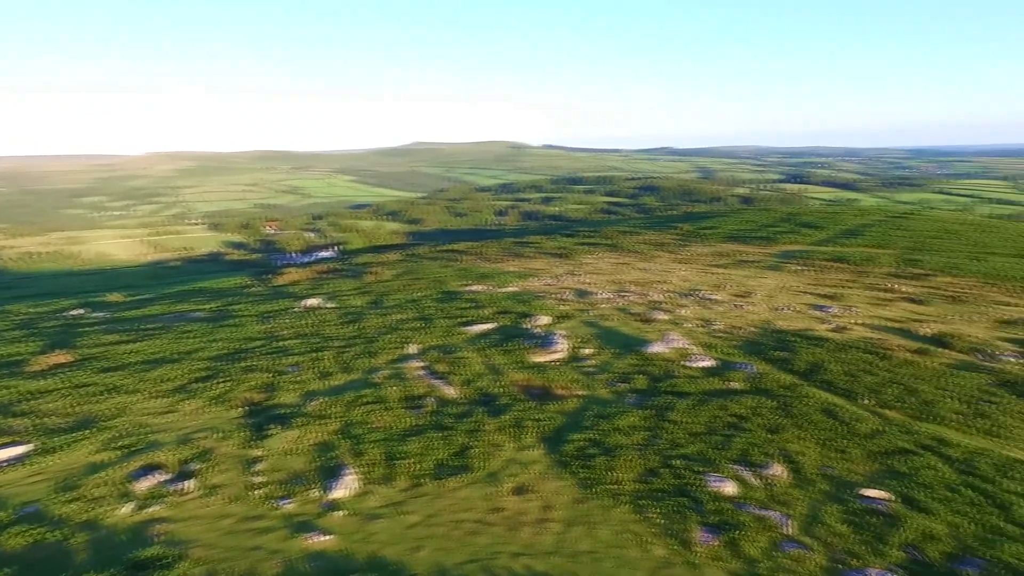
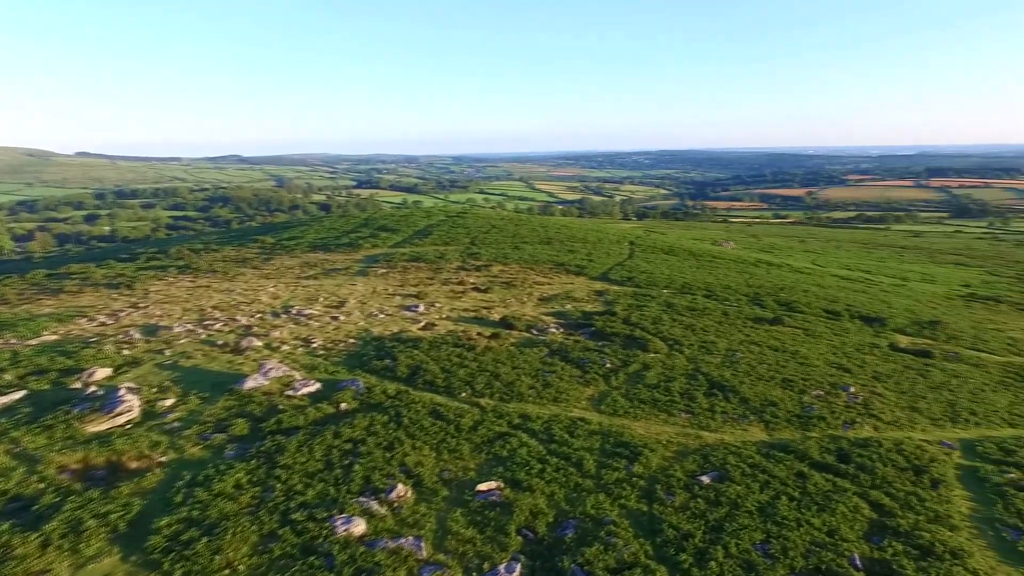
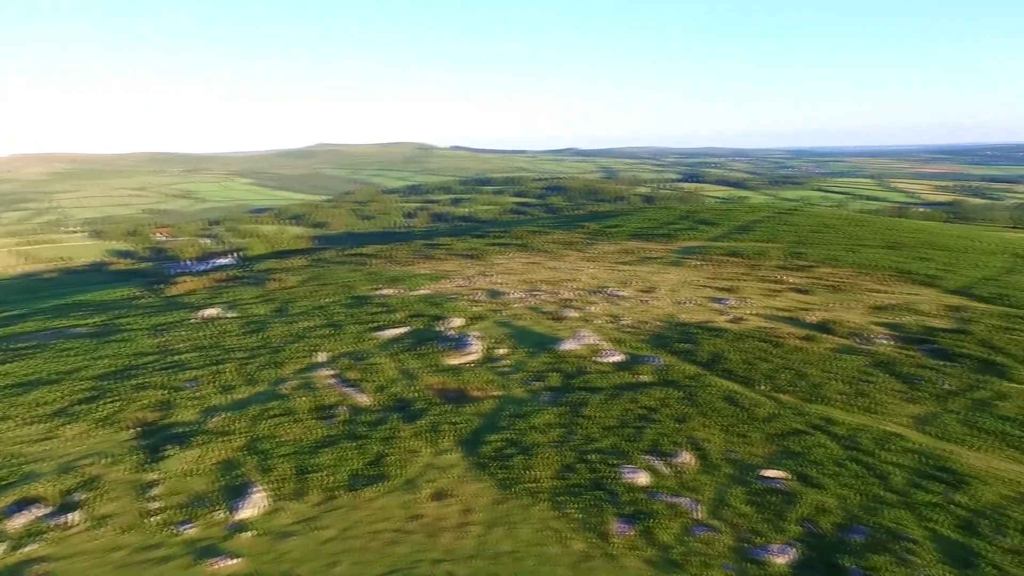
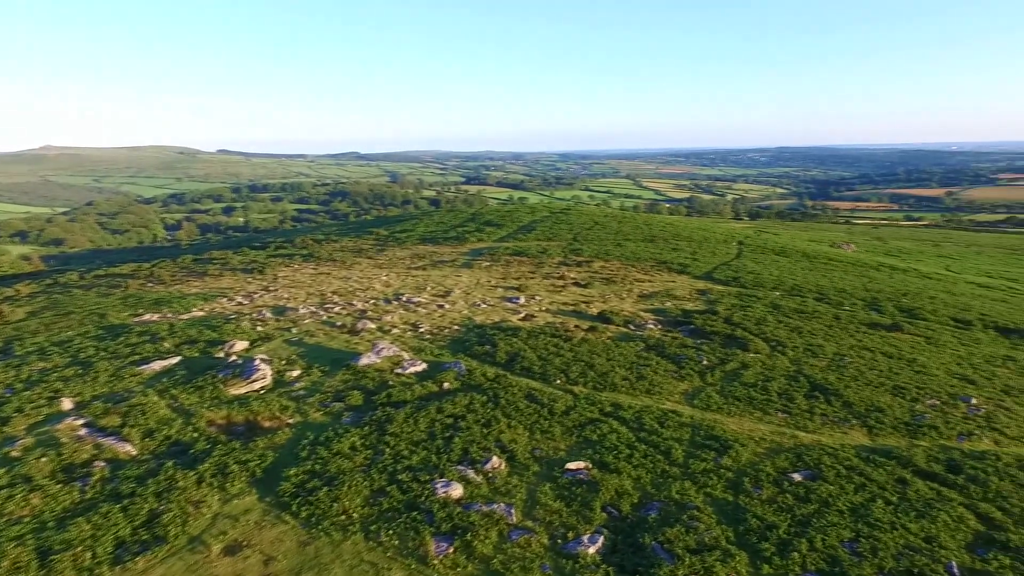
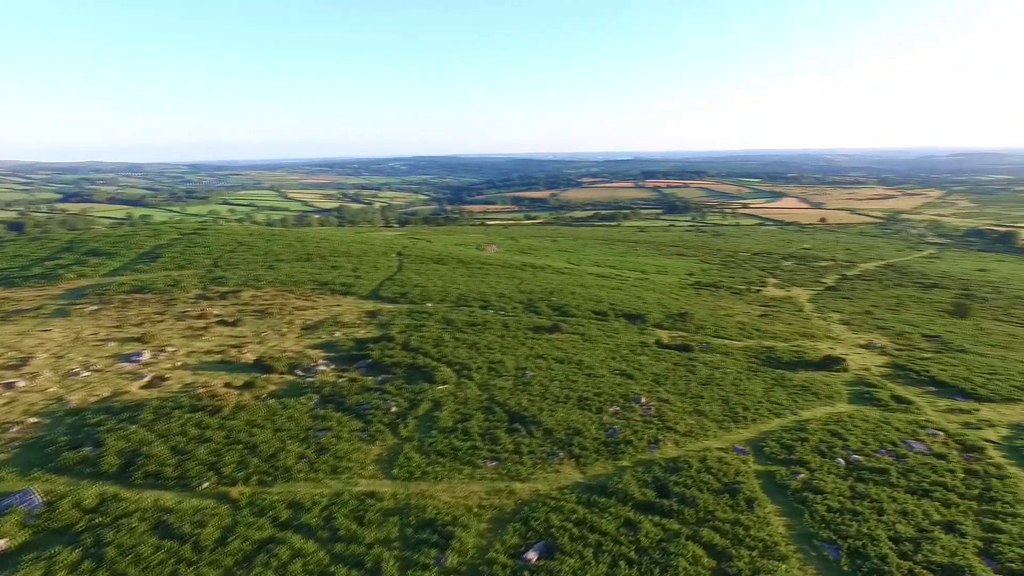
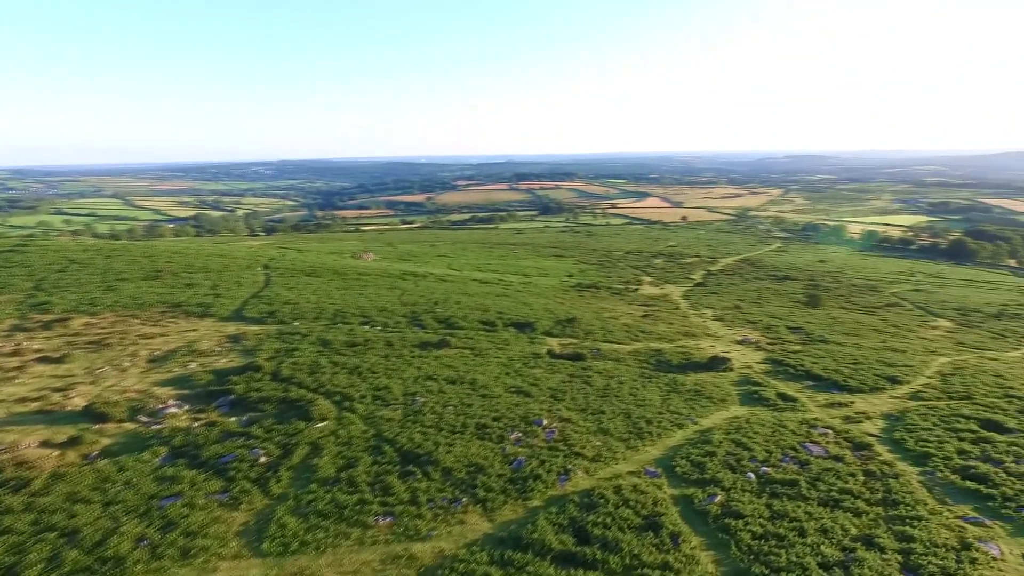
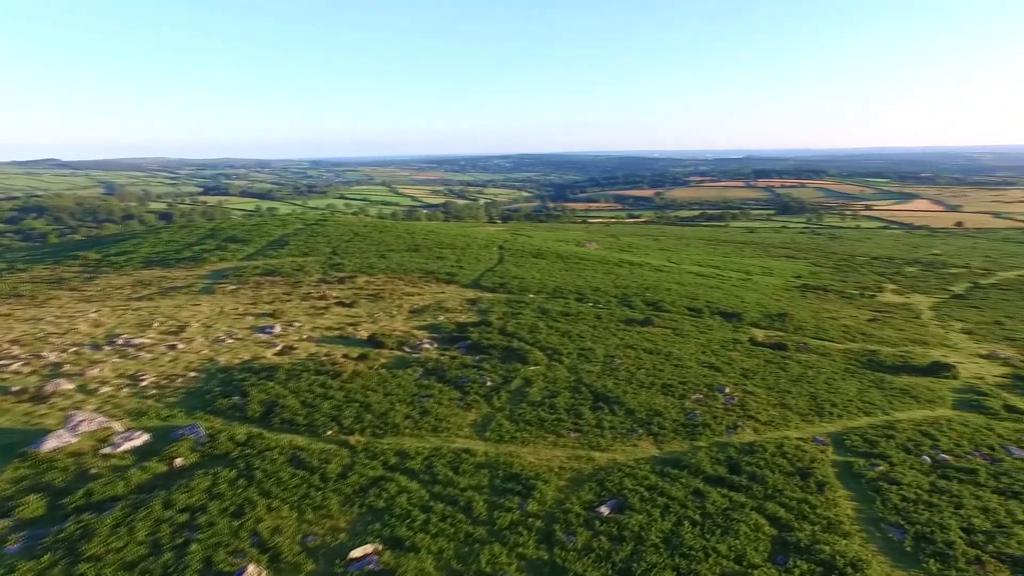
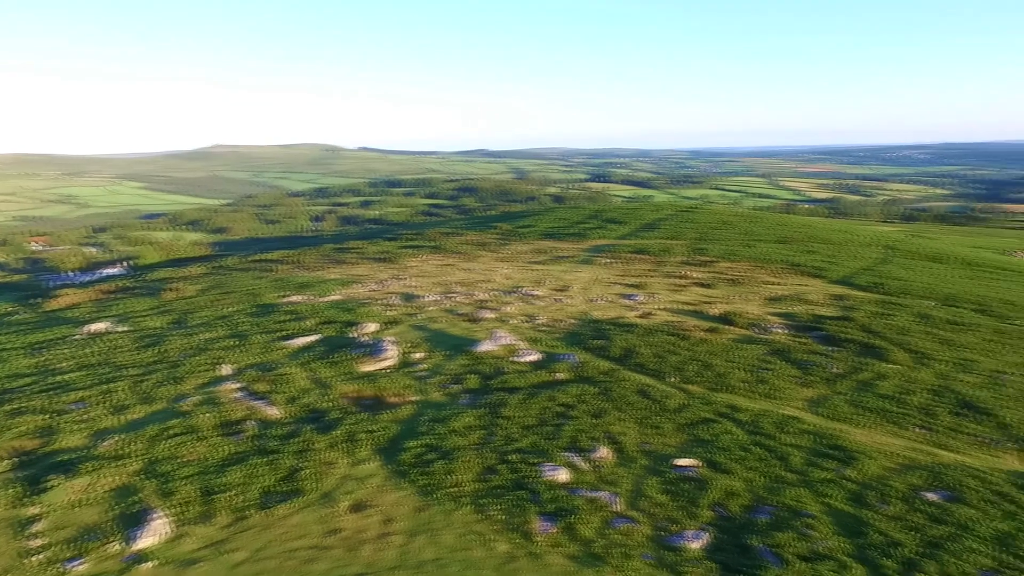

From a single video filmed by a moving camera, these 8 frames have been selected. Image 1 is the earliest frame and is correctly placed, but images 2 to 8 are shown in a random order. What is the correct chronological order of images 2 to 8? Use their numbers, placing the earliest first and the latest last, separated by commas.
3, 8, 4, 2, 7, 5, 6
